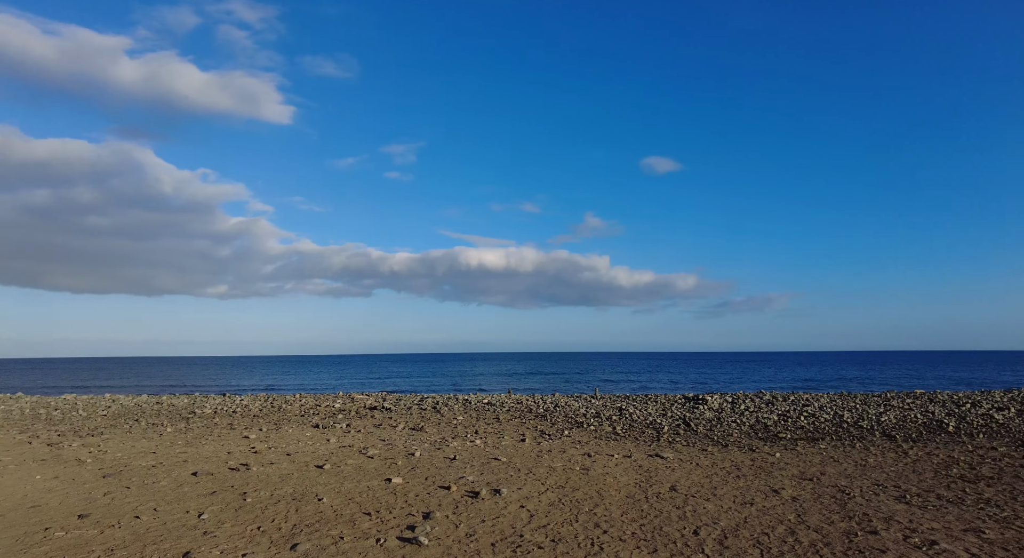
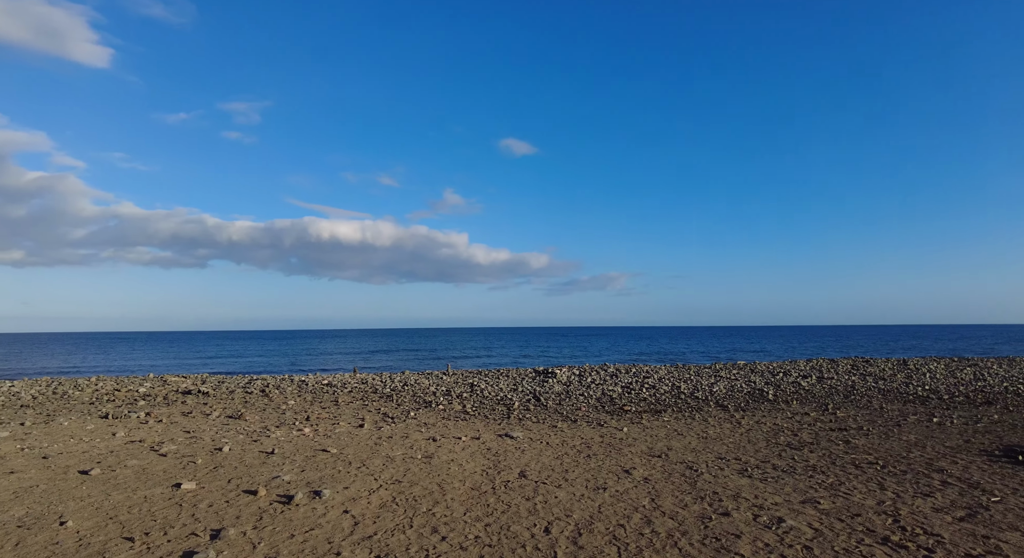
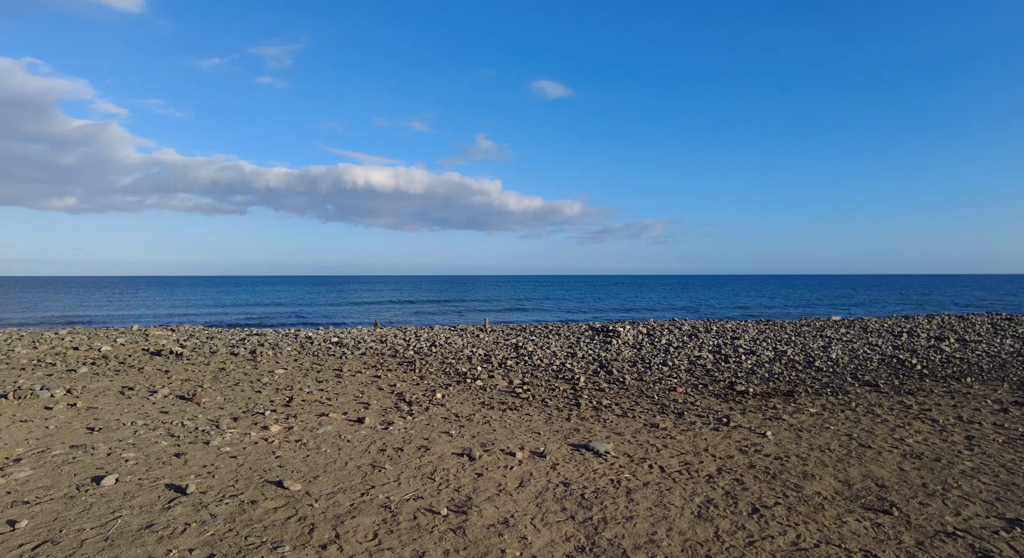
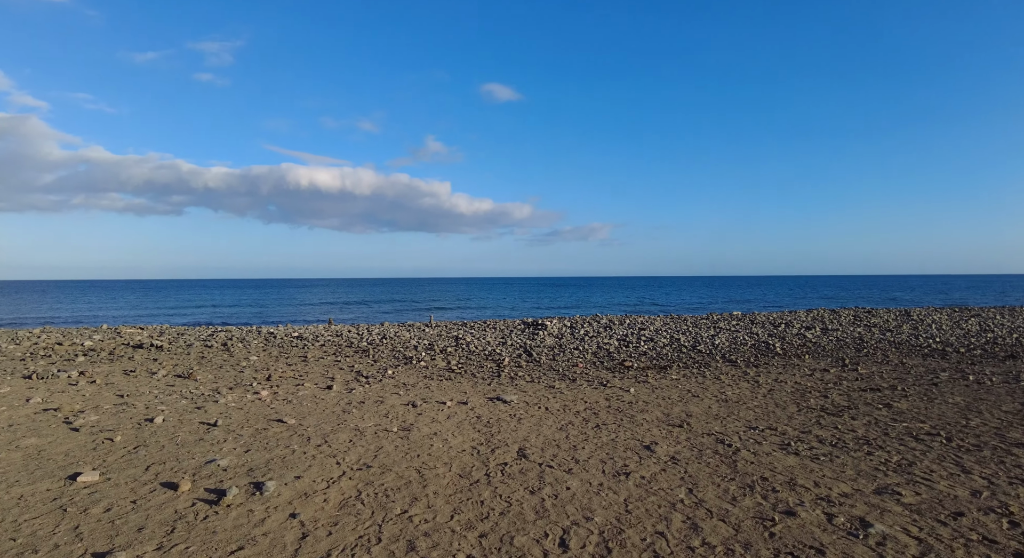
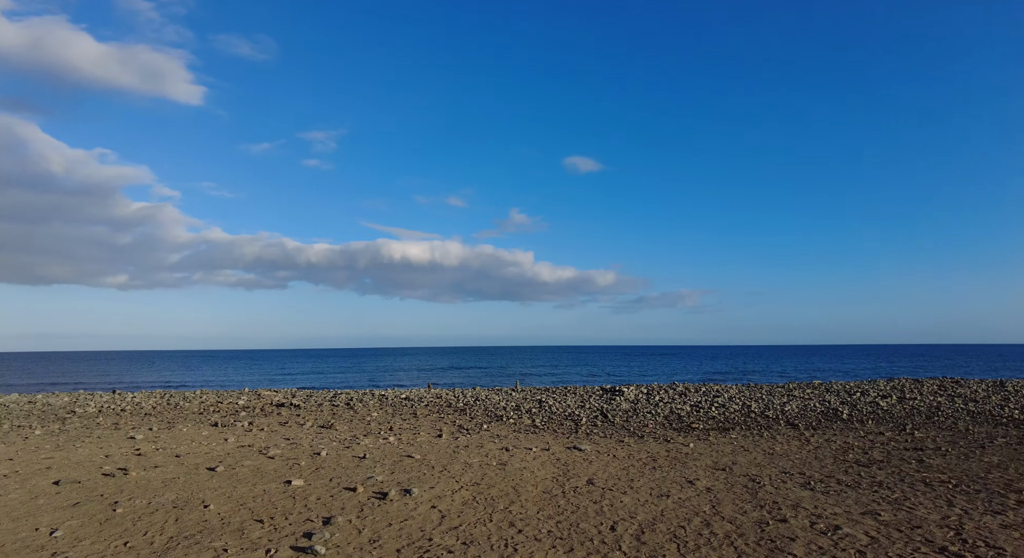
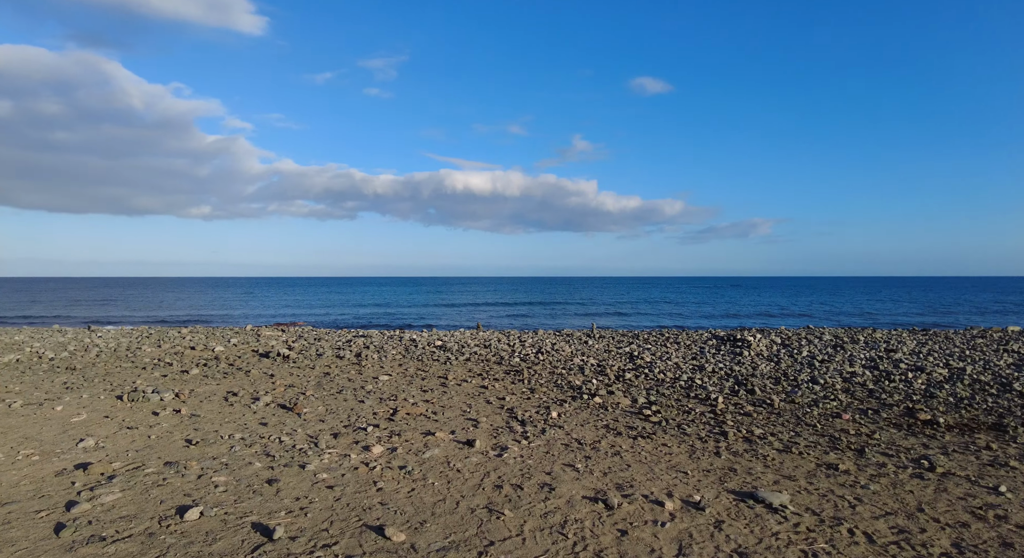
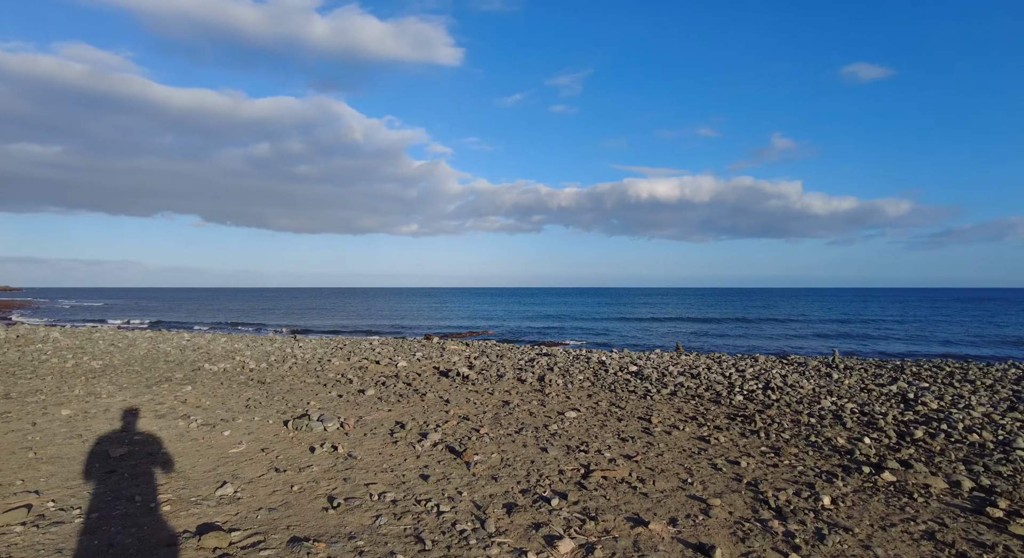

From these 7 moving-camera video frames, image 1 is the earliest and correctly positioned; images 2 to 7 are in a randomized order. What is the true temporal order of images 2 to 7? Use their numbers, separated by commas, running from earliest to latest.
5, 2, 4, 3, 6, 7
